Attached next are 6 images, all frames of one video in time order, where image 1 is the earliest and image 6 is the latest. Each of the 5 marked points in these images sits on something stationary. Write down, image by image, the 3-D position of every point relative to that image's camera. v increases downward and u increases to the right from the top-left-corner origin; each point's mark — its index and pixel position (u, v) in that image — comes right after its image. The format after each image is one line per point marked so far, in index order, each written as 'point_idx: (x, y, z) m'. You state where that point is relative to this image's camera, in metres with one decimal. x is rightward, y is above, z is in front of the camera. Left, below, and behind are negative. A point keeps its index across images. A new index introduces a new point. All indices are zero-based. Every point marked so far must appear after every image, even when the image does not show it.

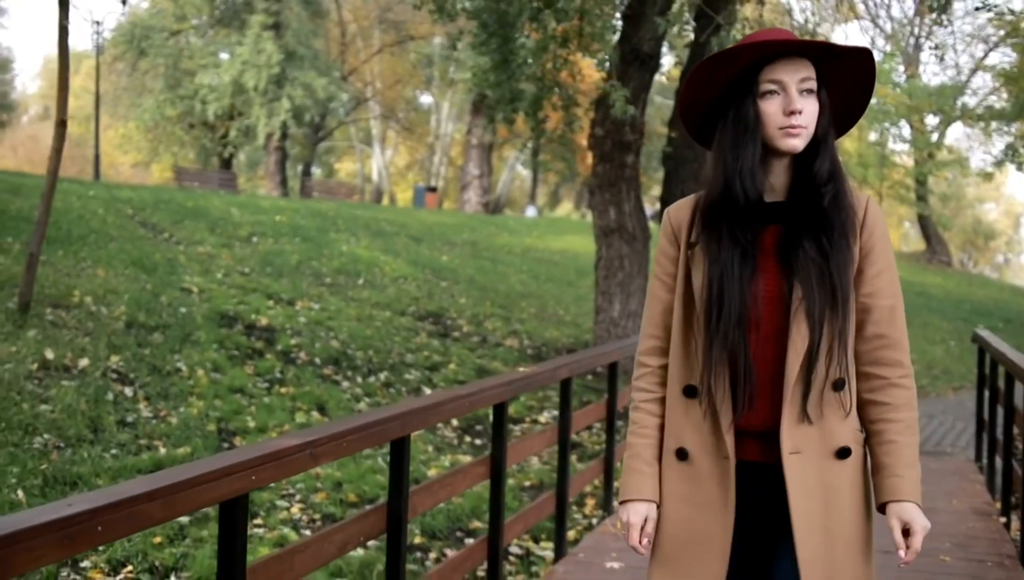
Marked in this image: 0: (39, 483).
0: (-2.4, -1.0, +5.6) m
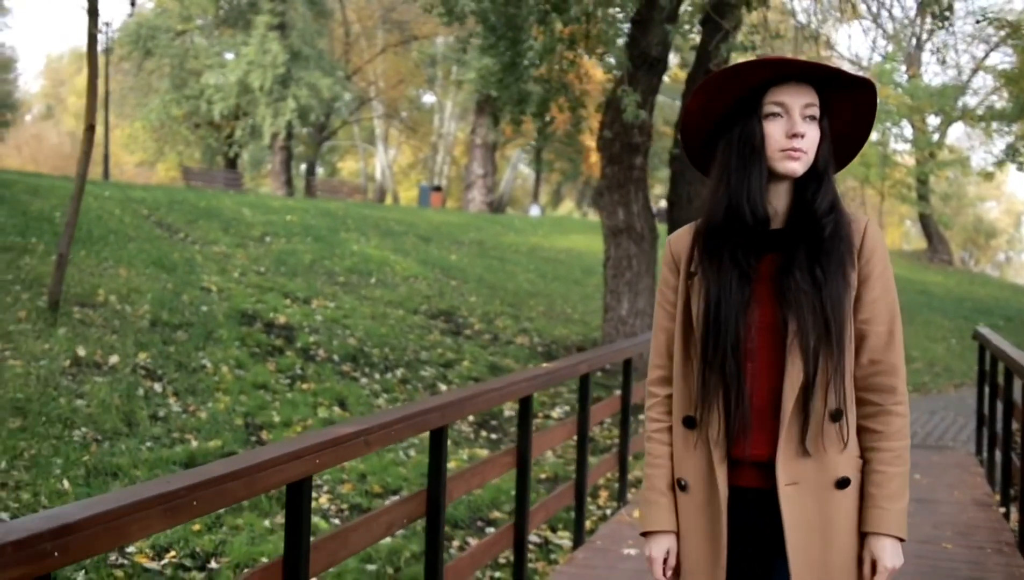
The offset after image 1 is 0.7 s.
0: (-2.3, -1.0, +5.9) m
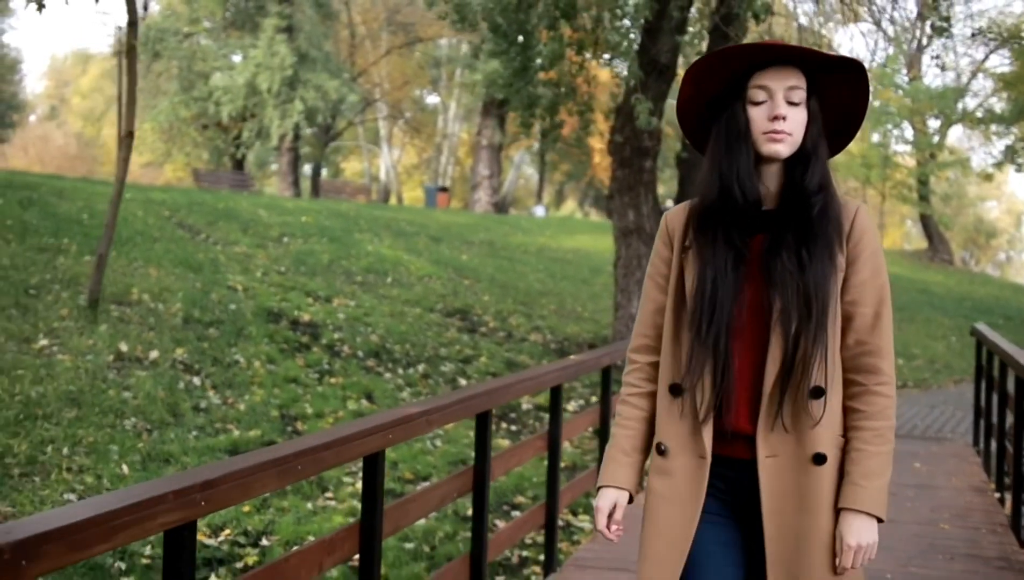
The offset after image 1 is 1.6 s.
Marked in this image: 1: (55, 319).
0: (-2.1, -0.9, +6.3) m
1: (-3.6, -0.2, +8.7) m
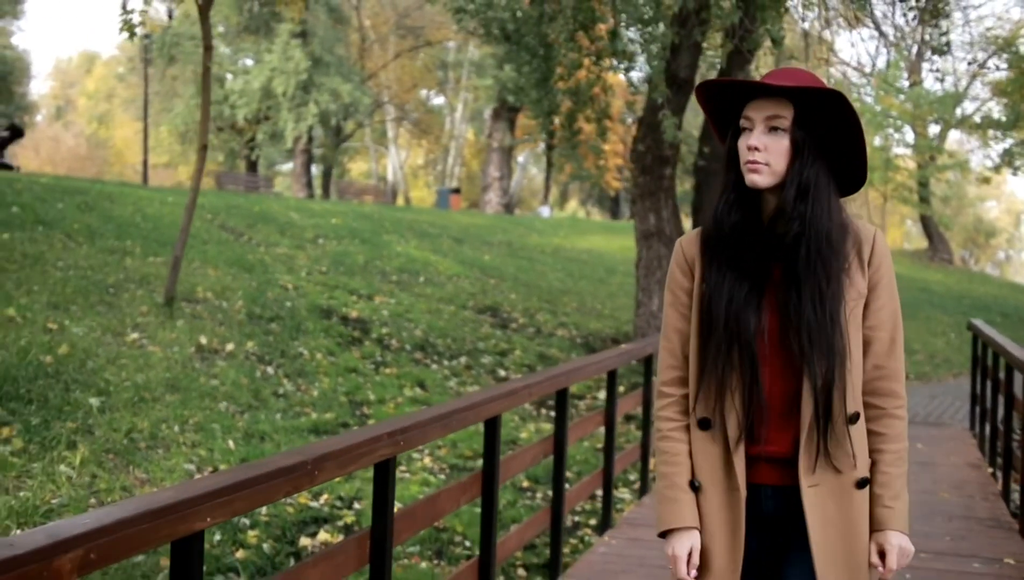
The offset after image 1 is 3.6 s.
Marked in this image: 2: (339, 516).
0: (-1.8, -0.9, +7.2) m
1: (-3.2, -0.2, +9.6) m
2: (-1.0, -1.3, +6.3) m
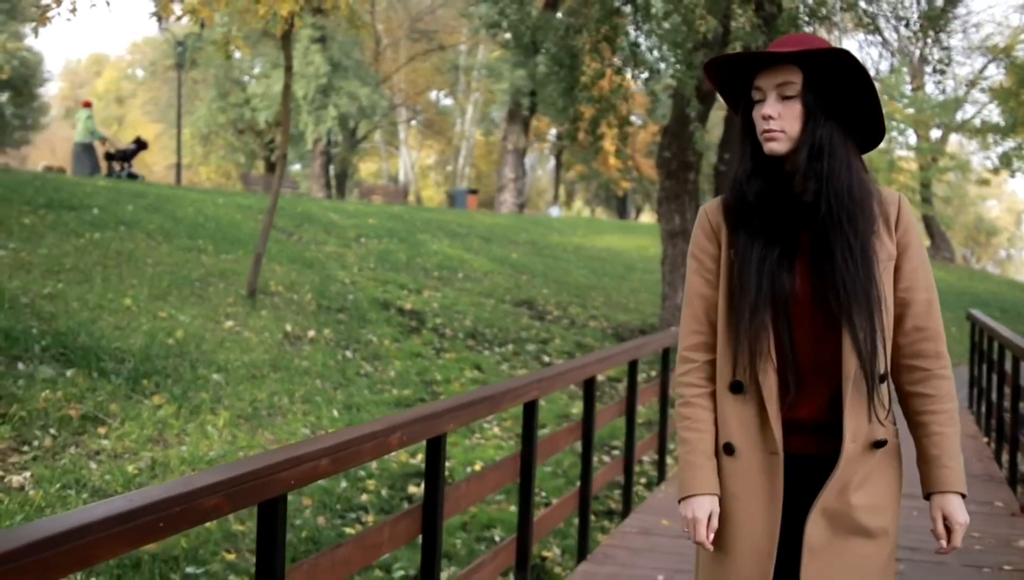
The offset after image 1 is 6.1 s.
0: (-1.3, -0.9, +8.3) m
1: (-2.8, -0.1, +10.7) m
2: (-0.5, -1.2, +7.5) m
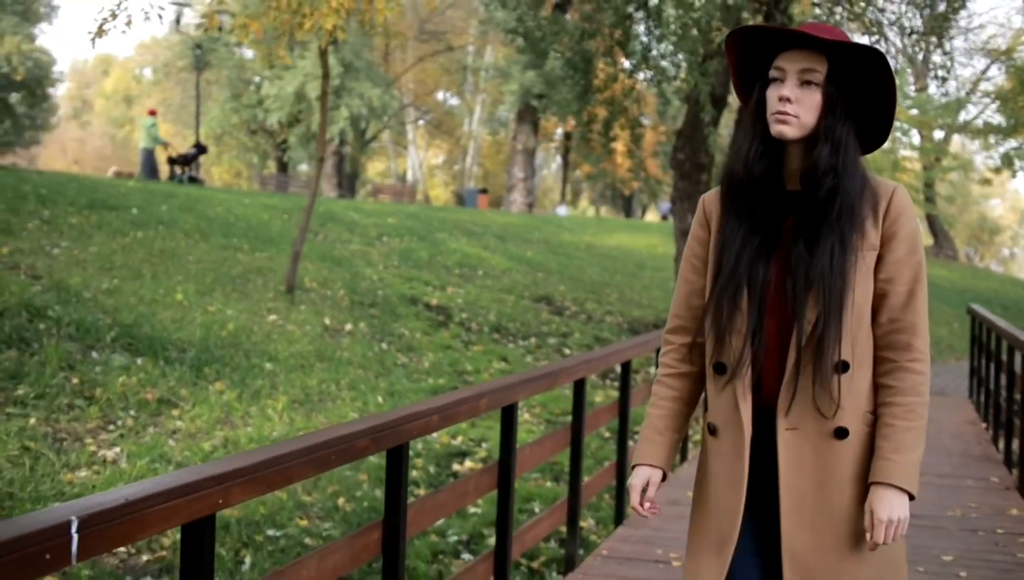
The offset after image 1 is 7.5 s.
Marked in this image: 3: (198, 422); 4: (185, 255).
0: (-1.0, -0.8, +9.0) m
1: (-2.5, -0.1, +11.4) m
2: (-0.3, -1.2, +8.1) m
3: (-2.0, -0.8, +7.1) m
4: (-3.7, +0.4, +12.5) m
